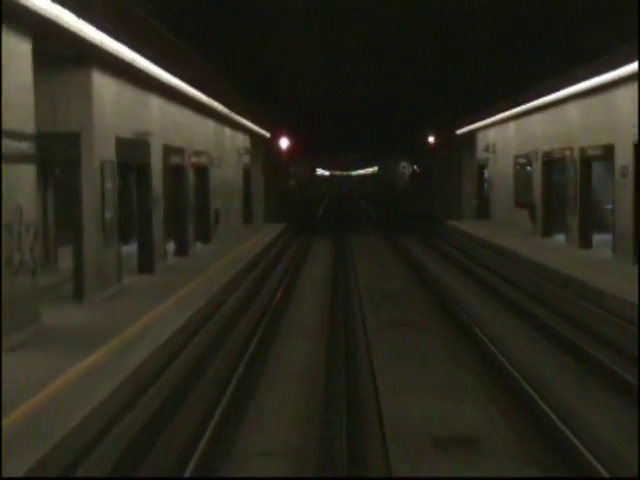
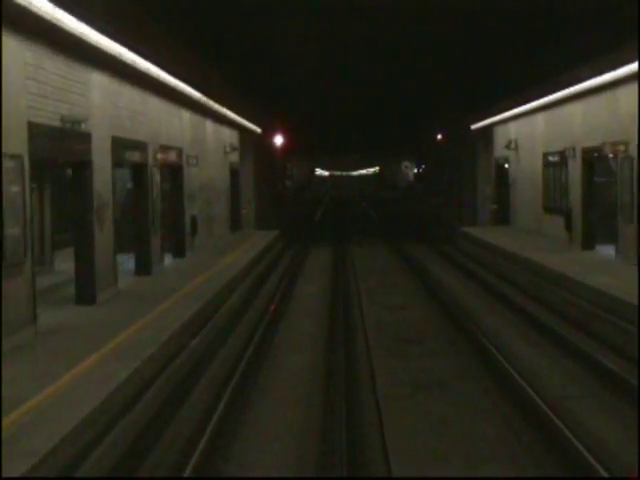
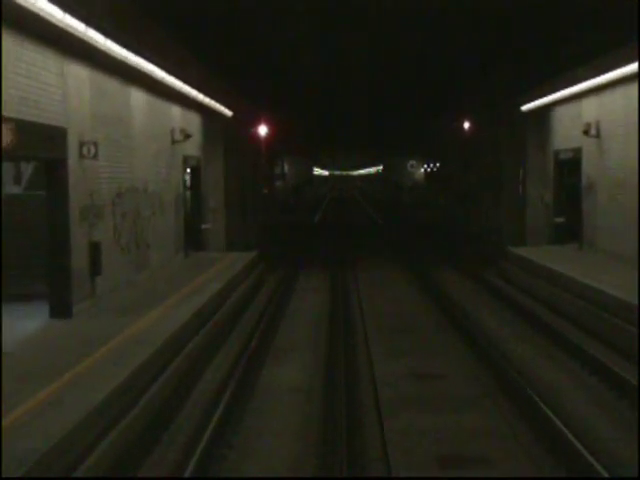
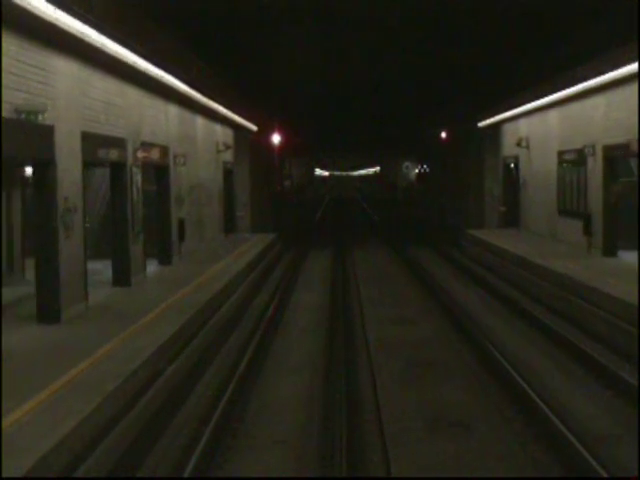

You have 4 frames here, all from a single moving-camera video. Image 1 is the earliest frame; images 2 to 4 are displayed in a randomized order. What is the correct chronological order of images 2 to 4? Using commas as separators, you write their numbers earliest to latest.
2, 4, 3
